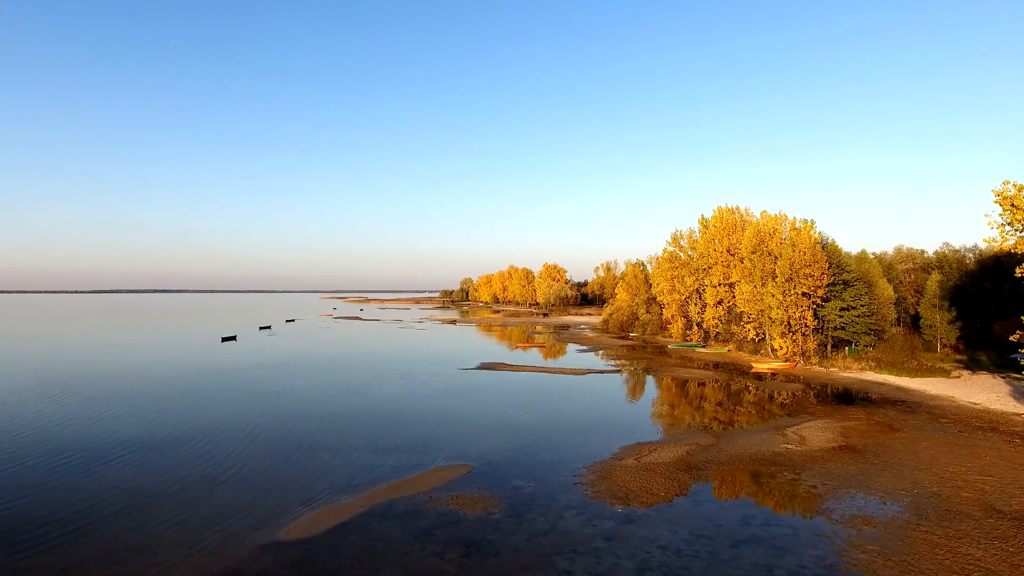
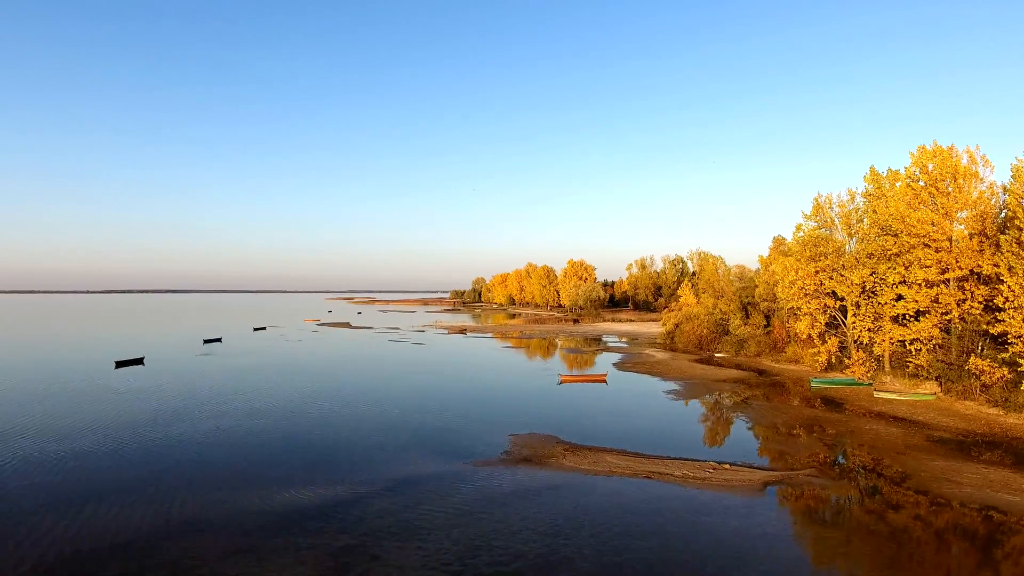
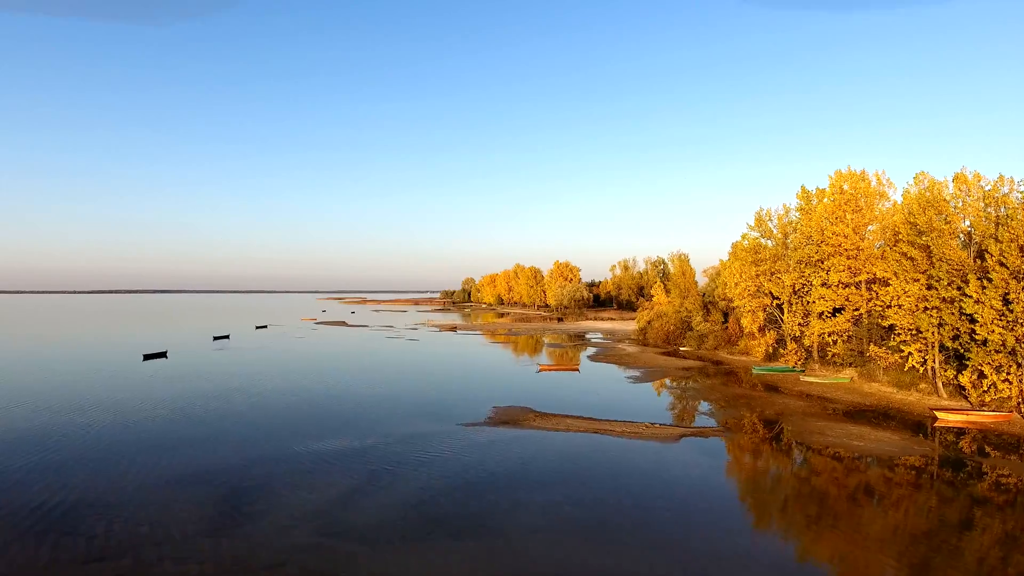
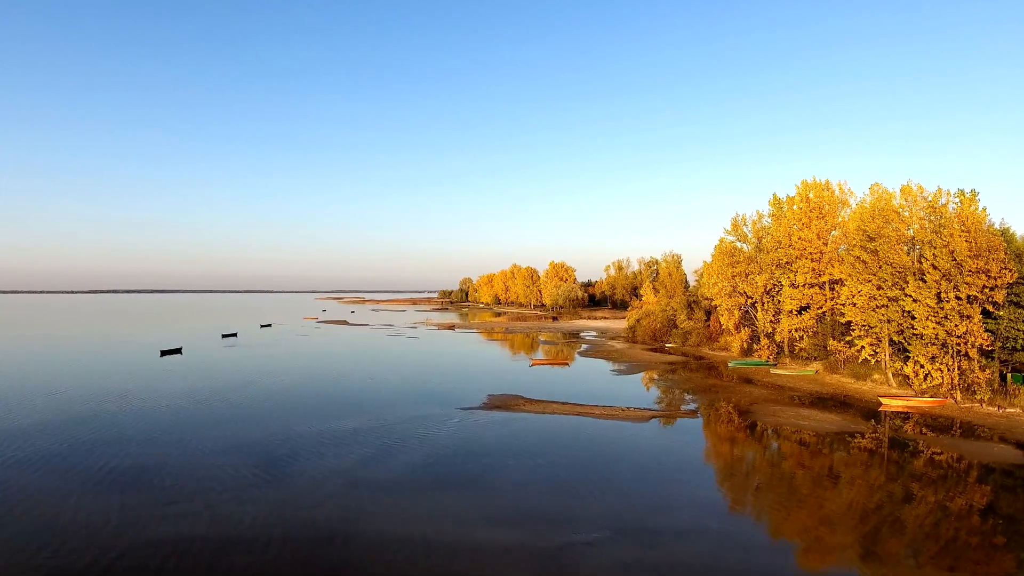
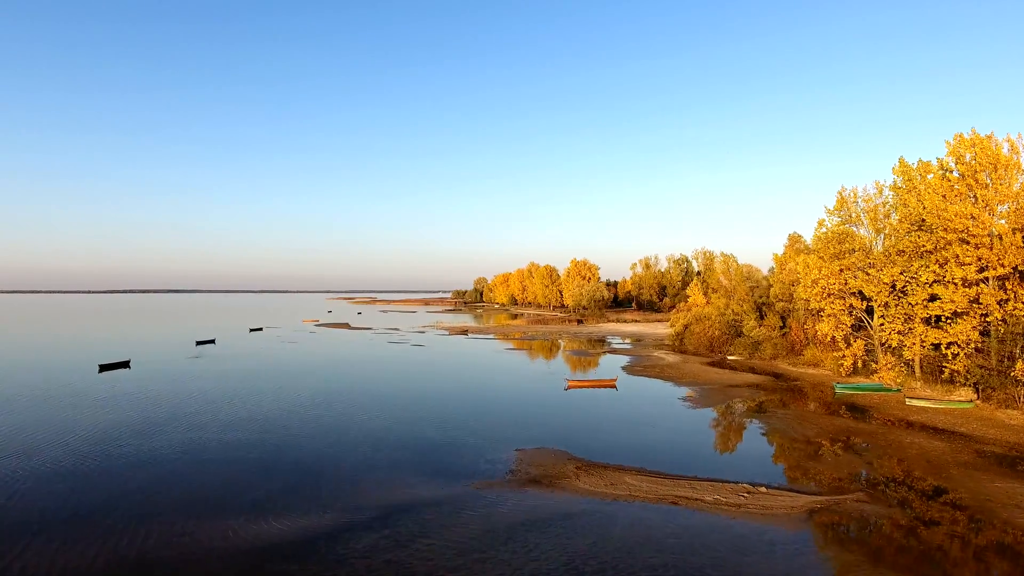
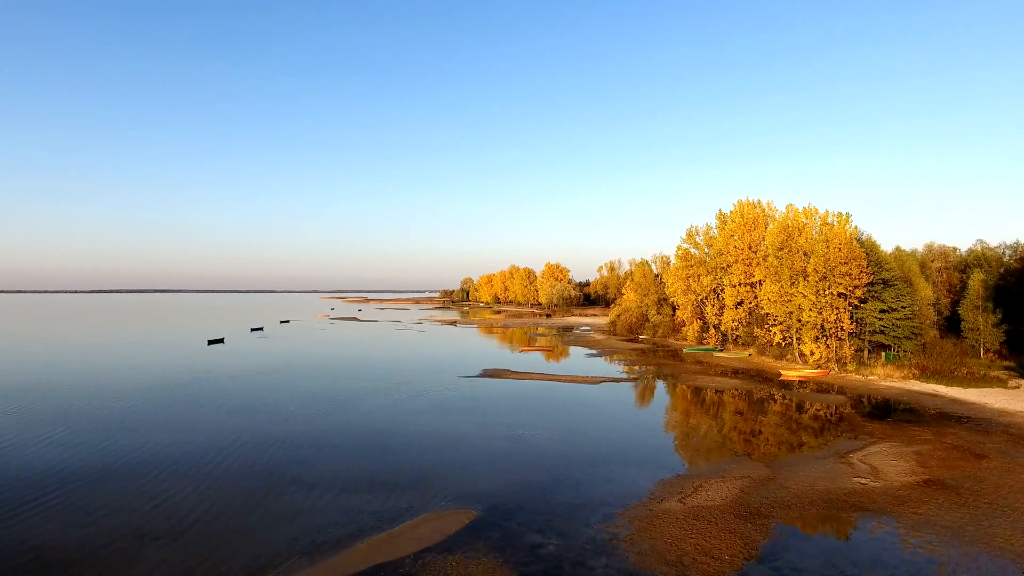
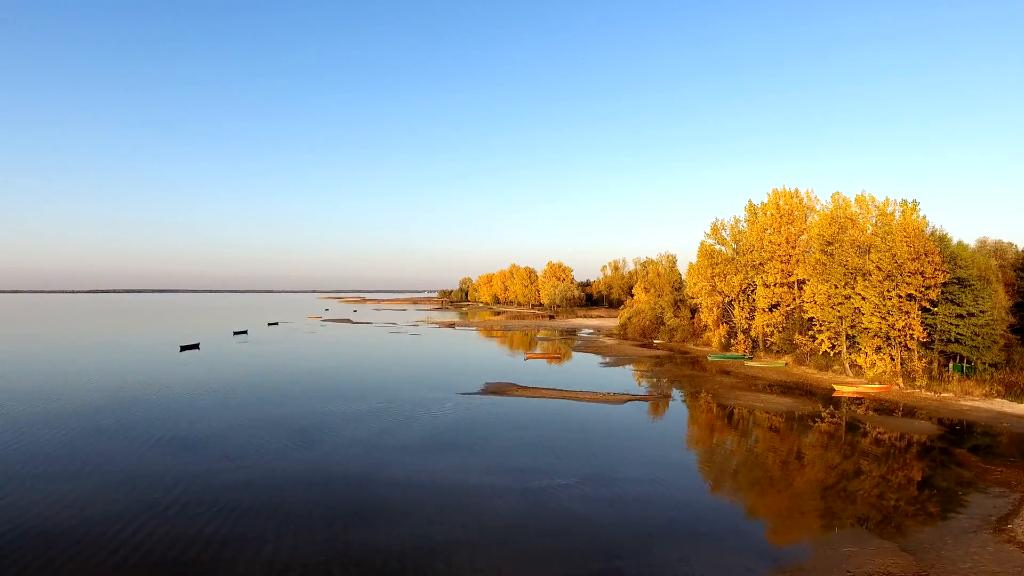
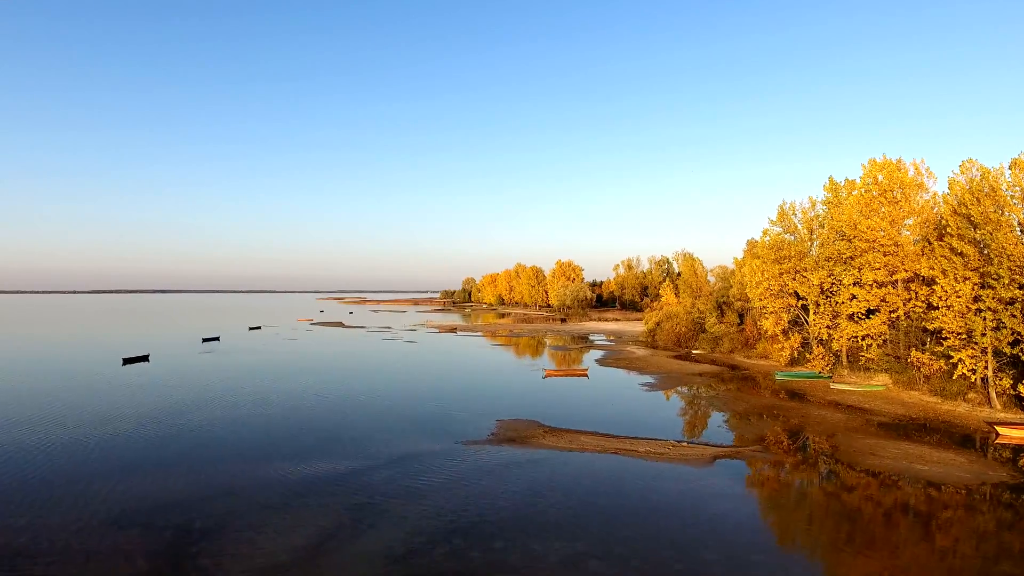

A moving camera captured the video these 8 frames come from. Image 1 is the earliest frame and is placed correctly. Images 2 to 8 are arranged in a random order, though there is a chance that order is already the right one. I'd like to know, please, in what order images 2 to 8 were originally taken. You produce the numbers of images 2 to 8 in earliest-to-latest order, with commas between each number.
6, 7, 4, 3, 8, 2, 5
